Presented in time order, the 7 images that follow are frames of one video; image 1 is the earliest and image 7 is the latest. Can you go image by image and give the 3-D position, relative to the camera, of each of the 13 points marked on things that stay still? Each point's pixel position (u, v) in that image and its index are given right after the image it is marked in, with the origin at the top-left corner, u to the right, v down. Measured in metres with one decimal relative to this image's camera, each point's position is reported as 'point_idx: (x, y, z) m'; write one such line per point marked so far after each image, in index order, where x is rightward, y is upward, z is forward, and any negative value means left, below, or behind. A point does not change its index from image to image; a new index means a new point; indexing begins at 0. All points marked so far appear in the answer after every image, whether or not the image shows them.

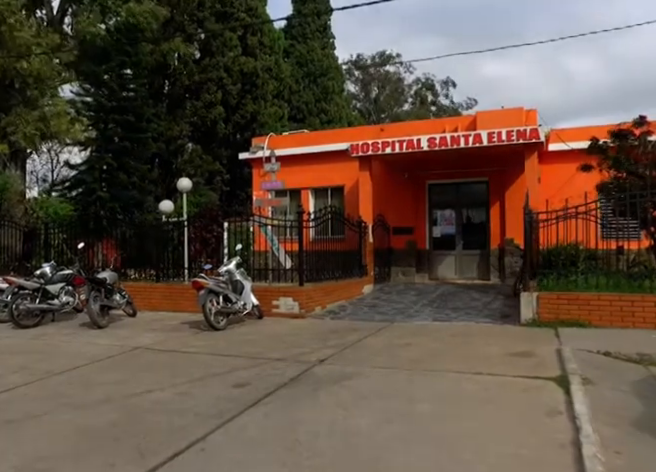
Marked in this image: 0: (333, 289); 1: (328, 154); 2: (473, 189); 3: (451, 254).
0: (+0.1, -1.2, +10.8) m
1: (0.0, +2.6, +15.8) m
2: (+4.3, +1.4, +14.8) m
3: (+3.7, -0.6, +15.0) m
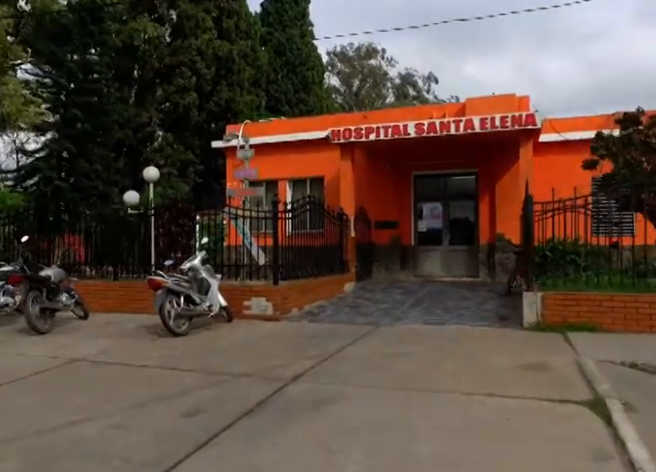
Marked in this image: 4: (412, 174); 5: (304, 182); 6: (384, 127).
0: (-0.3, -1.0, +9.8) m
1: (-0.6, +2.8, +14.7) m
2: (+3.7, +1.5, +14.0) m
3: (+3.1, -0.4, +14.1) m
4: (+2.4, +1.8, +14.2) m
5: (-0.7, +1.6, +14.9) m
6: (+1.3, +2.5, +11.6) m
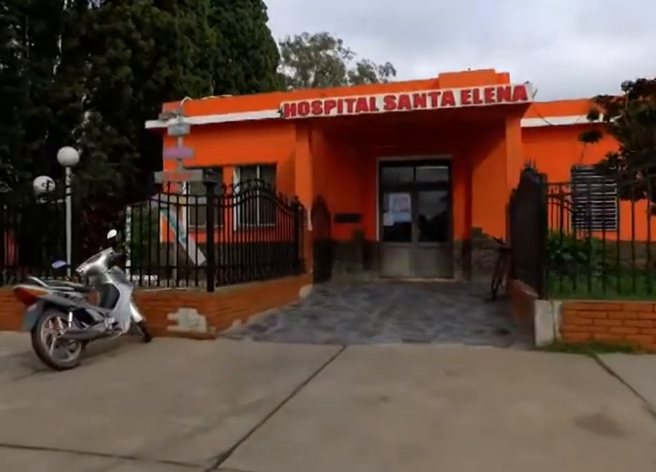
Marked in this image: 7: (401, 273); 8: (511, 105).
0: (-1.1, -0.9, +7.8) m
1: (-1.8, +2.9, +12.7) m
2: (+2.6, +1.7, +12.3) m
3: (+1.9, -0.3, +12.4) m
4: (+1.2, +1.9, +12.5) m
5: (-1.9, +1.7, +12.9) m
6: (+0.4, +2.7, +9.7) m
7: (+1.8, -0.9, +12.4) m
8: (+3.3, +2.4, +9.0) m
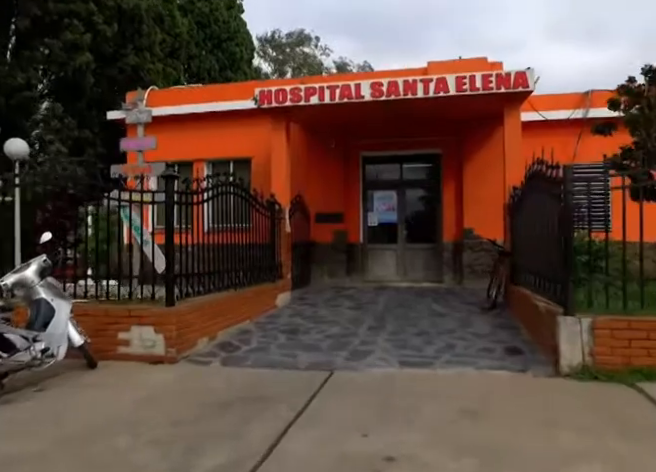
0: (-1.3, -0.9, +6.8) m
1: (-2.3, +2.9, +11.6) m
2: (+2.1, +1.6, +11.5) m
3: (+1.5, -0.3, +11.5) m
4: (+0.8, +1.9, +11.6) m
5: (-2.4, +1.7, +11.8) m
6: (0.0, +2.6, +8.8) m
7: (+1.4, -1.0, +11.5) m
8: (+3.0, +2.4, +8.2) m
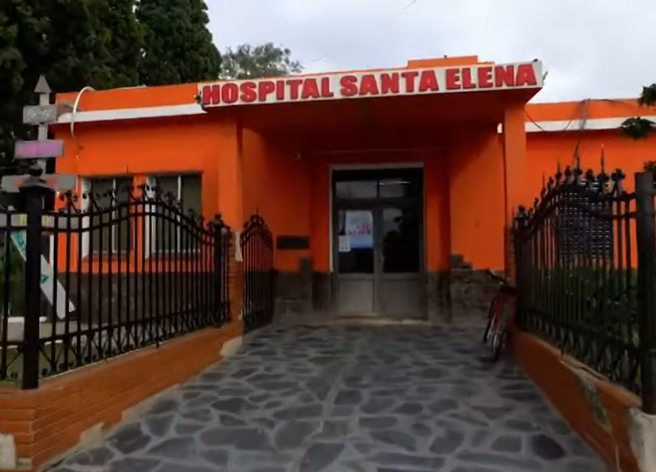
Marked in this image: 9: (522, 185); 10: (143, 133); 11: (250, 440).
0: (-1.8, -1.3, +4.9) m
1: (-3.0, +2.3, +9.8) m
2: (+1.4, +1.1, +9.8) m
3: (+0.7, -0.9, +9.8) m
4: (0.0, +1.3, +9.9) m
5: (-3.2, +1.2, +10.0) m
6: (-0.5, +2.2, +7.1) m
7: (+0.6, -1.5, +9.7) m
8: (+2.5, +1.9, +6.6) m
9: (+2.7, +0.7, +6.9) m
10: (-3.9, +2.0, +10.0) m
11: (-0.6, -1.7, +4.0) m
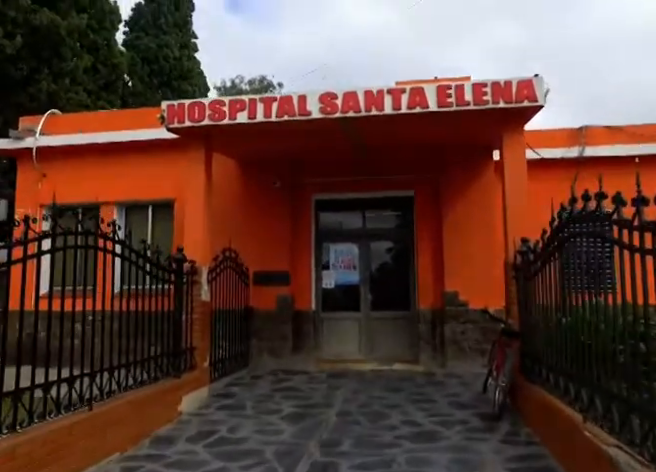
0: (-2.1, -1.6, +3.9) m
1: (-3.4, +1.7, +9.0) m
2: (+1.1, +0.5, +9.1) m
3: (+0.4, -1.5, +8.9) m
4: (-0.3, +0.7, +9.1) m
5: (-3.5, +0.5, +9.1) m
6: (-0.8, +1.7, +6.3) m
7: (+0.3, -2.1, +8.8) m
8: (+2.2, +1.5, +6.0) m
9: (+2.4, +0.3, +6.1) m
10: (-4.2, +1.4, +9.2) m
11: (-0.9, -1.9, +3.1) m
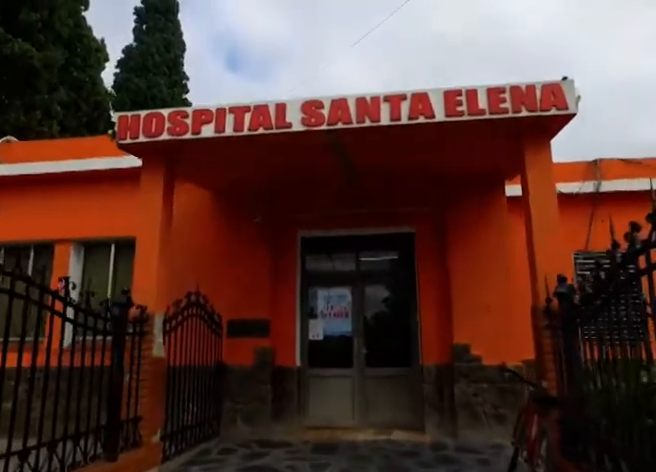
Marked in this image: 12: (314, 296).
0: (-2.2, -1.8, +2.5) m
1: (-3.6, +1.0, +7.9) m
2: (+0.9, -0.2, +7.9) m
3: (+0.2, -2.1, +7.5) m
4: (-0.5, 0.0, +7.9) m
5: (-3.7, -0.2, +7.9) m
6: (-1.0, +1.3, +5.3) m
7: (+0.1, -2.8, +7.3) m
8: (+2.0, +1.1, +4.9) m
9: (+2.2, -0.1, +4.9) m
10: (-4.4, +0.7, +8.1) m
11: (-1.0, -2.0, +1.7) m
12: (-0.2, -0.9, +7.9) m
